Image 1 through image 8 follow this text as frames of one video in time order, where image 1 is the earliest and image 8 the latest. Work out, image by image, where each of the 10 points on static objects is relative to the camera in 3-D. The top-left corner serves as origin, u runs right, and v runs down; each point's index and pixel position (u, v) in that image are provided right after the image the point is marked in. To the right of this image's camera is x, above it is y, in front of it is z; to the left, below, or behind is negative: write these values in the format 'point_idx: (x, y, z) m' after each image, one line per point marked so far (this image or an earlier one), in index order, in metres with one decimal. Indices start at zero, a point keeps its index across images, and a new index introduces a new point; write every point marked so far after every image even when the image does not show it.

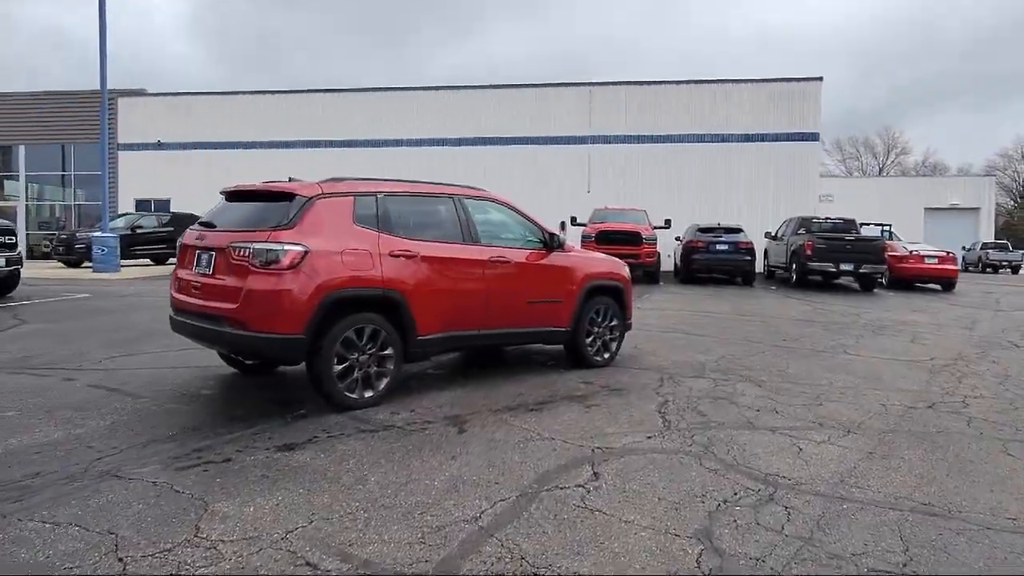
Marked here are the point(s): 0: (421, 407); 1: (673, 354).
0: (-0.7, -1.0, +5.9) m
1: (+1.9, -0.8, +8.8) m
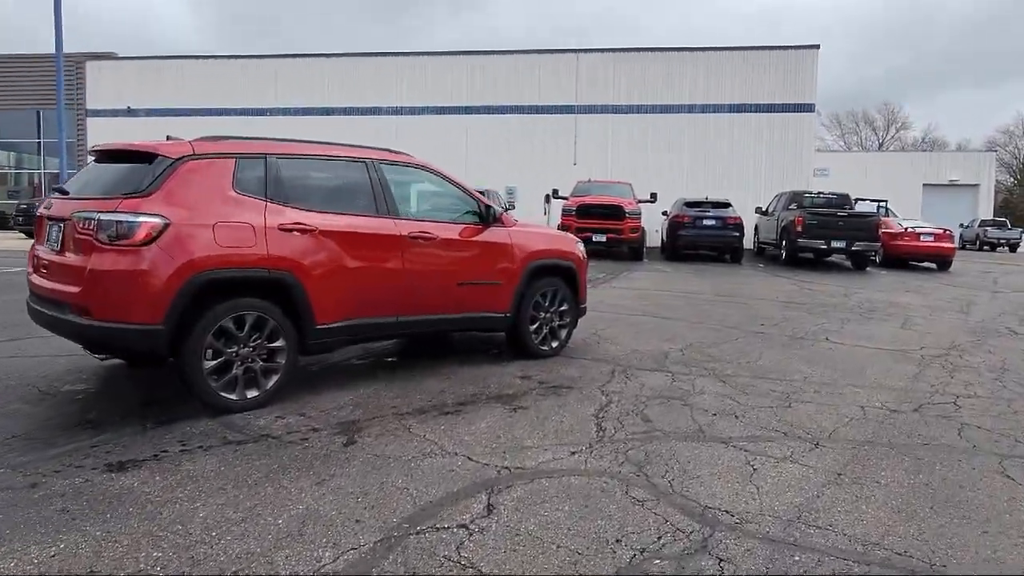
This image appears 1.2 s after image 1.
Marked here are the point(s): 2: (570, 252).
0: (-1.3, -0.8, +5.0) m
1: (+1.3, -0.6, +7.9) m
2: (+0.5, +0.3, +7.1) m
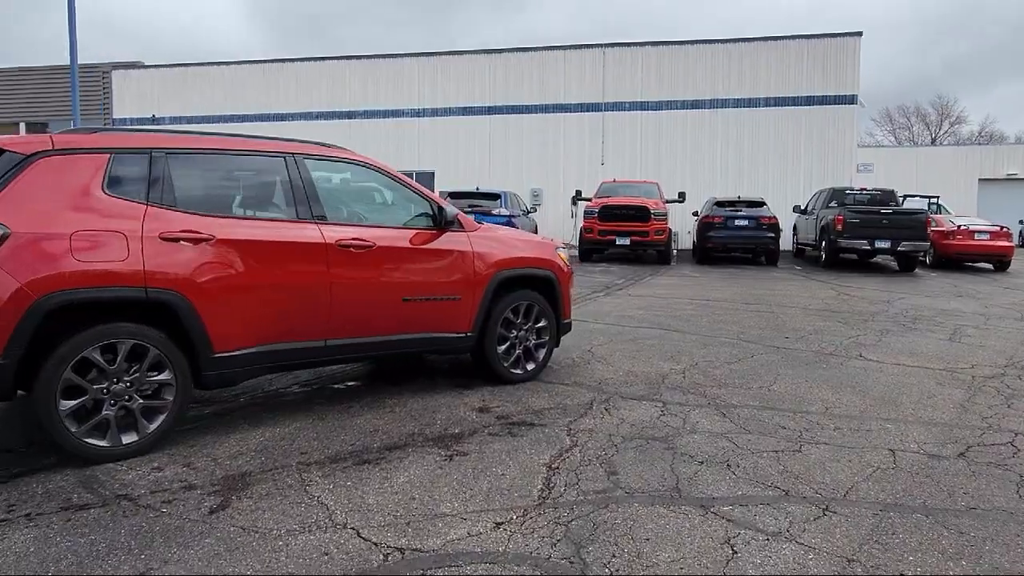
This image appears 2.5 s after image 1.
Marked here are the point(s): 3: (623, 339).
0: (-1.7, -0.9, +4.1) m
1: (+1.1, -0.7, +6.9) m
2: (+0.3, +0.2, +6.1) m
3: (+1.2, -0.6, +8.1) m
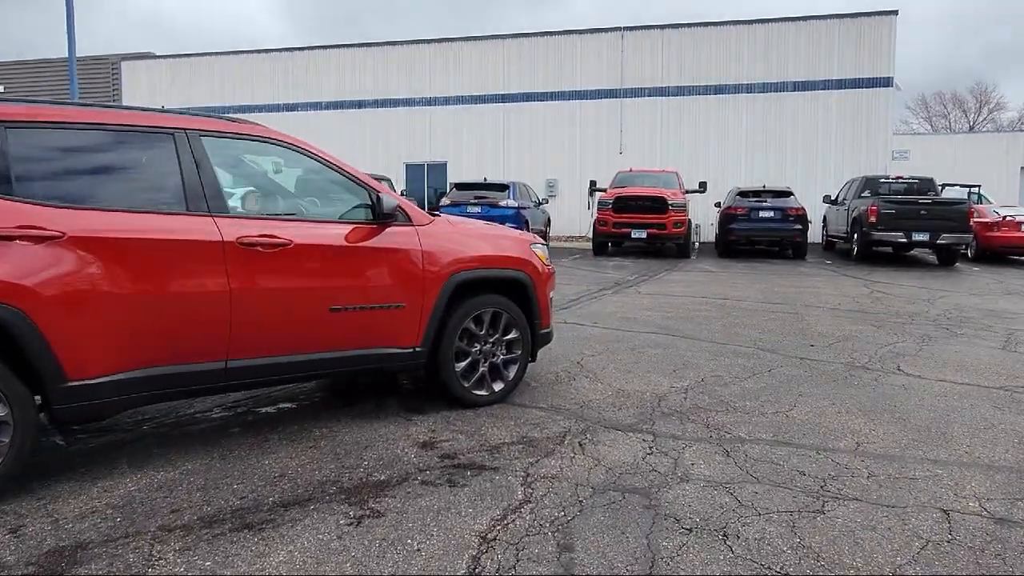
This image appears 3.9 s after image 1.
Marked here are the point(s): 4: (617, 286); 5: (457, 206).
0: (-2.0, -1.0, +3.2) m
1: (+0.9, -0.7, +5.8) m
2: (0.0, +0.2, +5.1) m
3: (+1.0, -0.6, +7.1) m
4: (+1.7, 0.0, +12.2) m
5: (-1.3, +1.9, +17.6) m
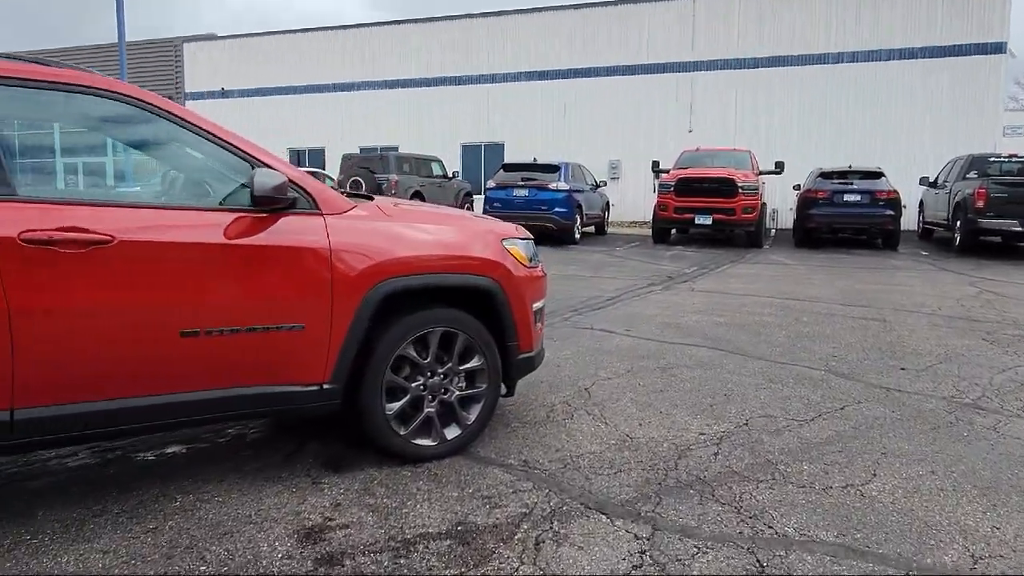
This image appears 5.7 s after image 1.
0: (-2.4, -1.1, +2.0) m
1: (+0.7, -0.8, +4.4) m
2: (-0.2, +0.1, +3.7) m
3: (+1.0, -0.6, +5.6) m
4: (+2.3, +0.1, +10.6) m
5: (-0.2, +2.2, +16.2) m
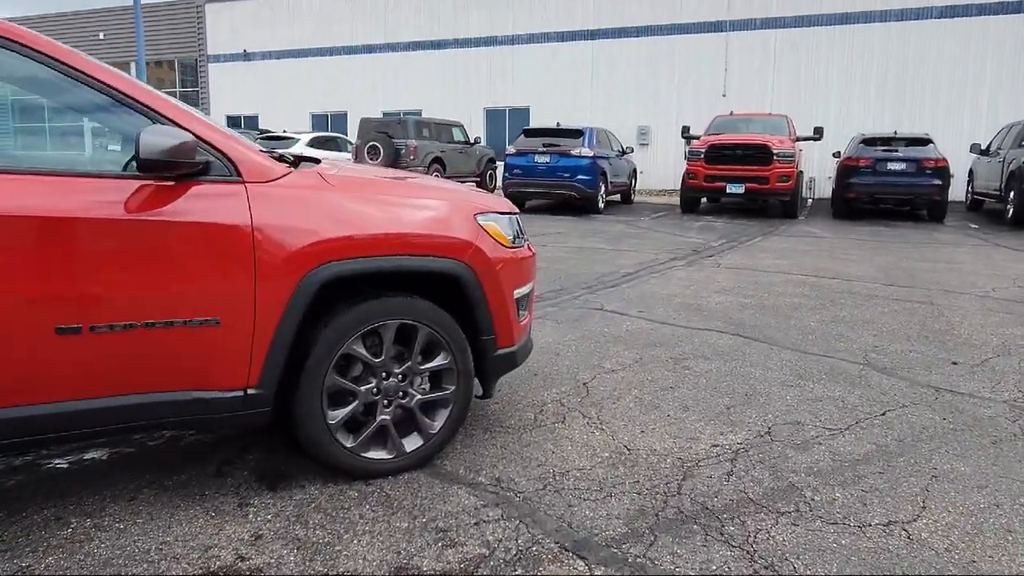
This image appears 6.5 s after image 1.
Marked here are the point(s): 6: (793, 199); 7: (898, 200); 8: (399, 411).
0: (-2.6, -1.1, +1.5) m
1: (+0.6, -0.7, +3.7) m
2: (-0.3, +0.2, +3.1) m
3: (+1.0, -0.5, +4.9) m
4: (+2.4, +0.4, +9.9) m
5: (+0.2, +2.8, +15.5) m
6: (+5.7, +1.8, +15.2) m
7: (+7.6, +1.7, +14.7) m
8: (-0.5, -0.5, +3.1) m
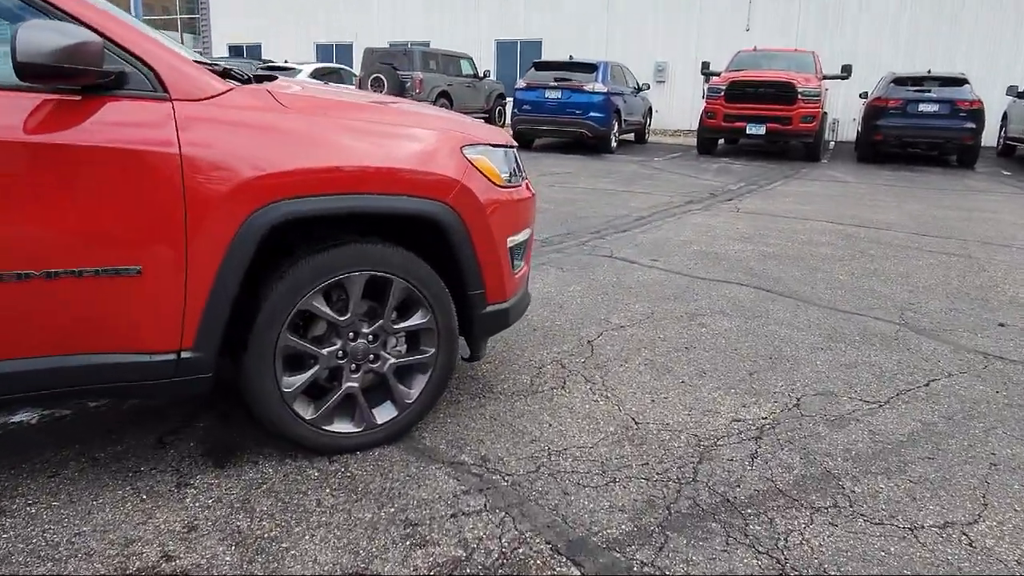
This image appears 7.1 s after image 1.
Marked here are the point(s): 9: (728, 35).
0: (-2.7, -0.9, +1.1) m
1: (+0.6, -0.5, +3.3) m
2: (-0.3, +0.4, +2.6) m
3: (+1.0, -0.1, +4.4) m
4: (+2.5, +1.1, +9.3) m
5: (+0.4, +3.9, +14.7) m
6: (+5.9, +2.8, +14.4) m
7: (+7.8, +2.7, +13.9) m
8: (-0.5, -0.3, +2.7) m
9: (+5.8, +6.8, +20.0) m
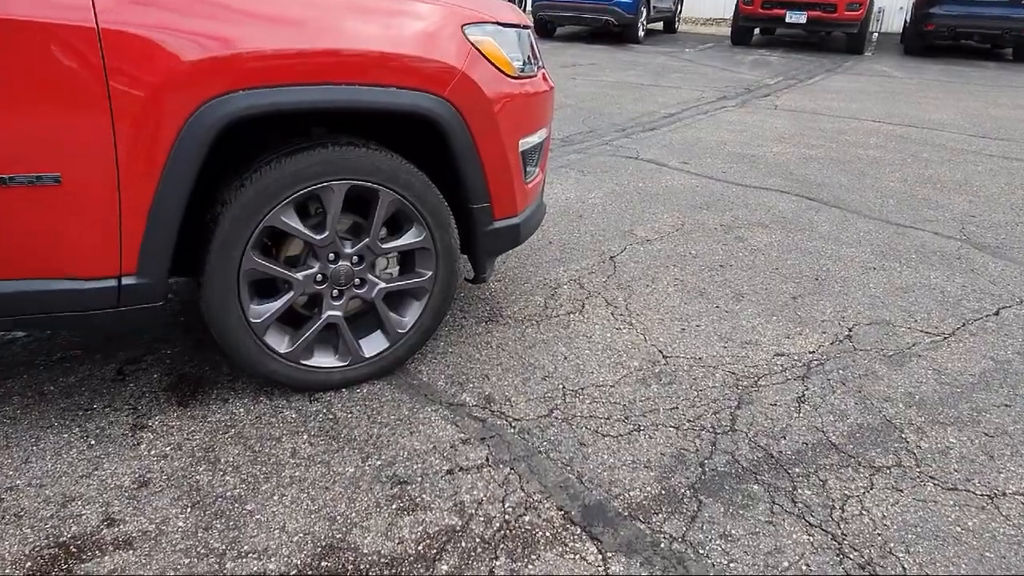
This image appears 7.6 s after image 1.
0: (-2.7, -0.8, +0.9) m
1: (+0.7, -0.1, +2.9) m
2: (-0.3, +0.6, +2.1) m
3: (+1.0, +0.3, +4.0) m
4: (+2.7, +2.2, +8.6) m
5: (+0.8, +5.8, +13.6) m
6: (+6.3, +4.6, +13.3) m
7: (+8.1, +4.3, +12.8) m
8: (-0.5, -0.1, +2.3) m
9: (+6.3, +9.3, +18.3) m
